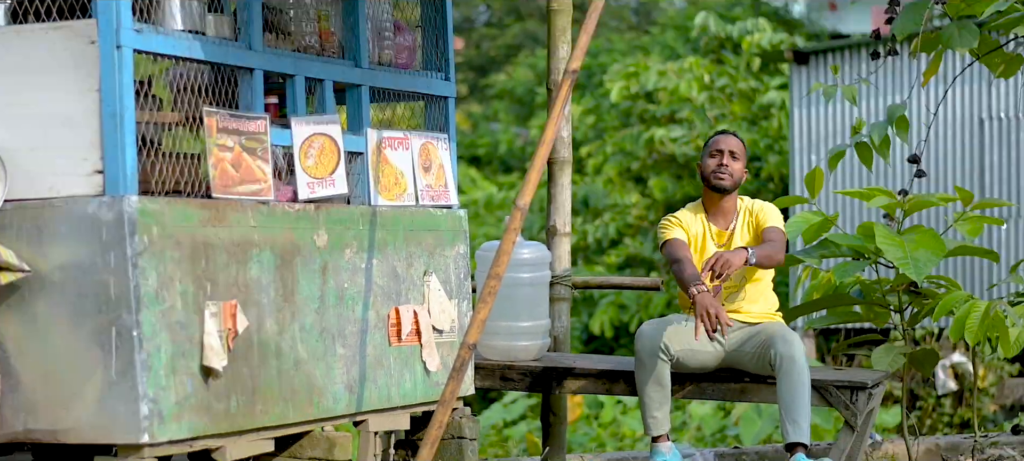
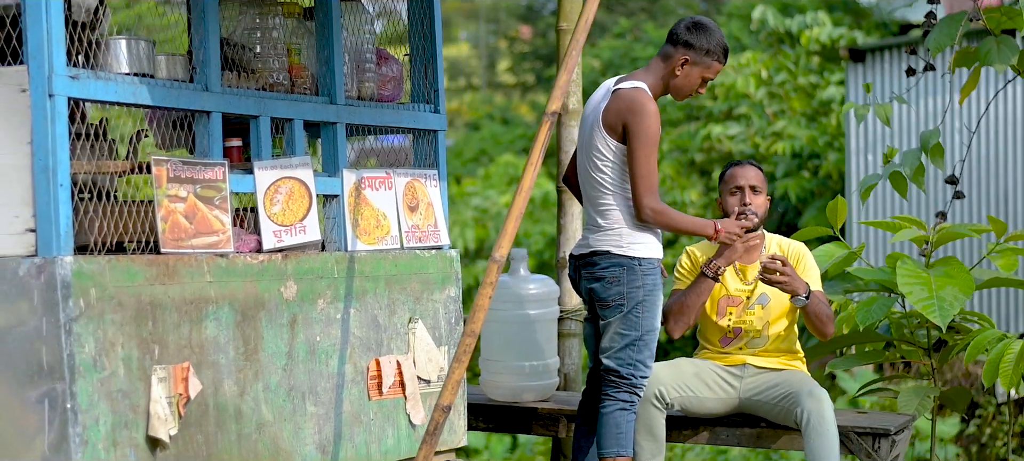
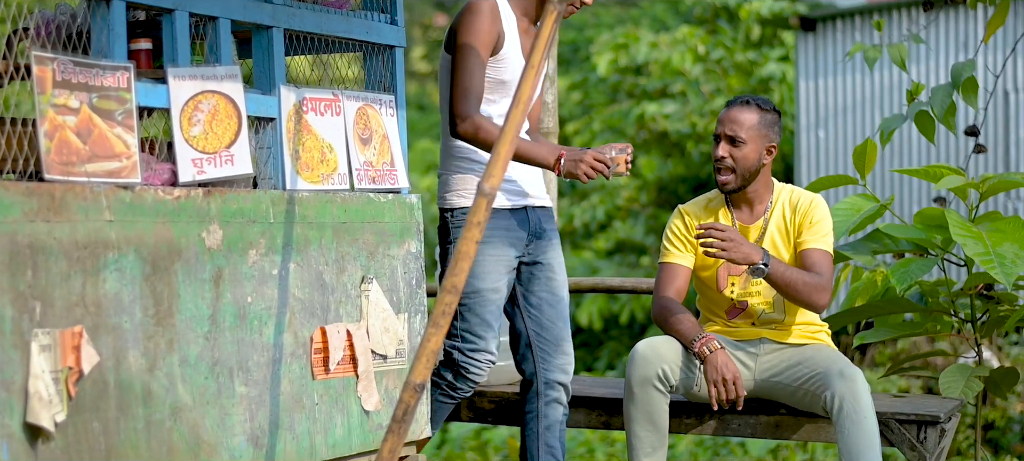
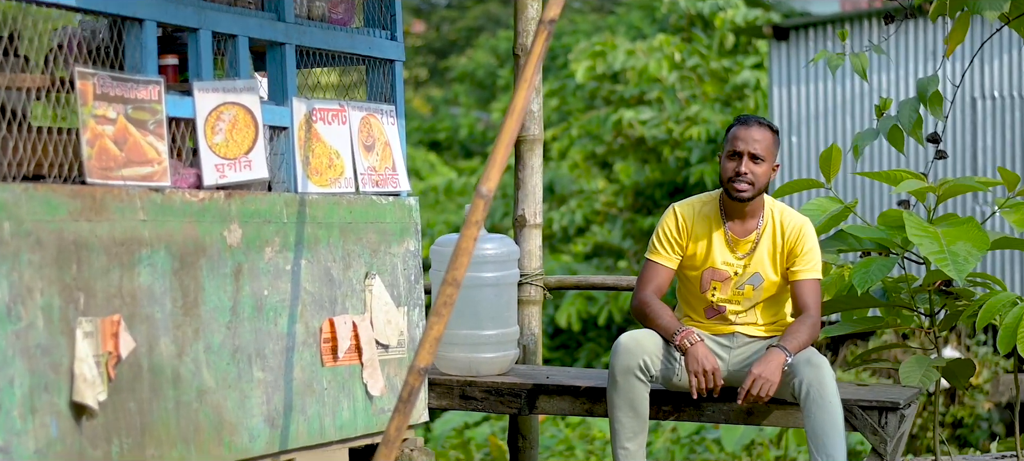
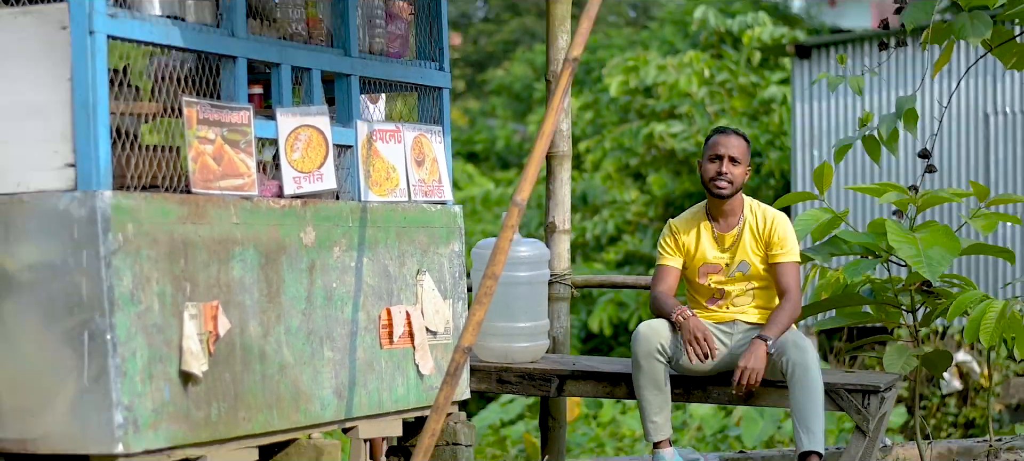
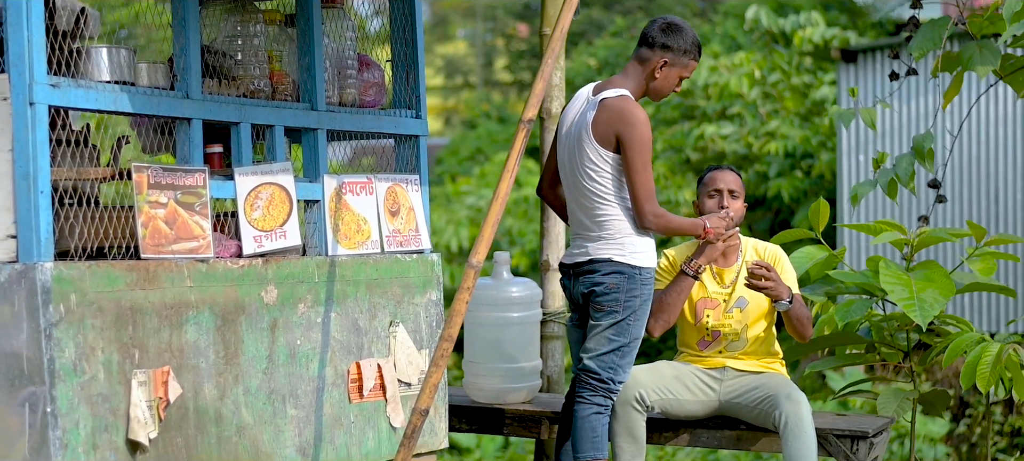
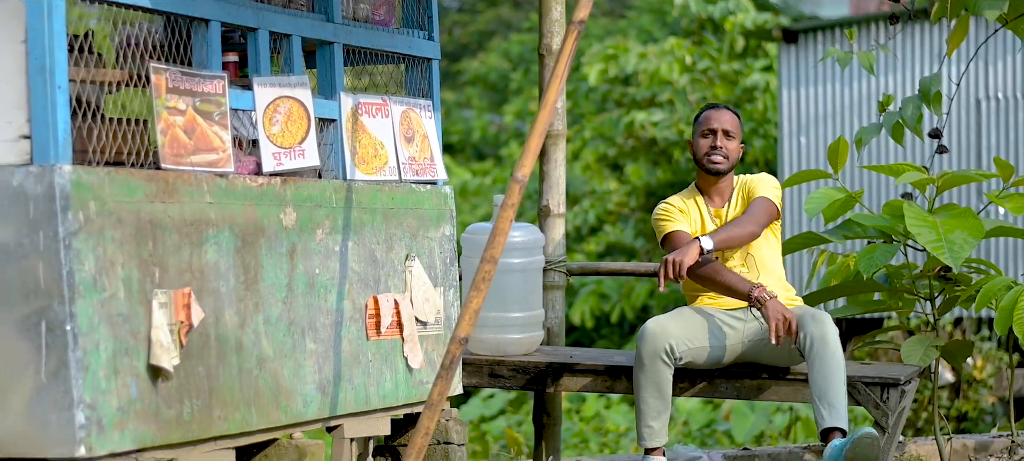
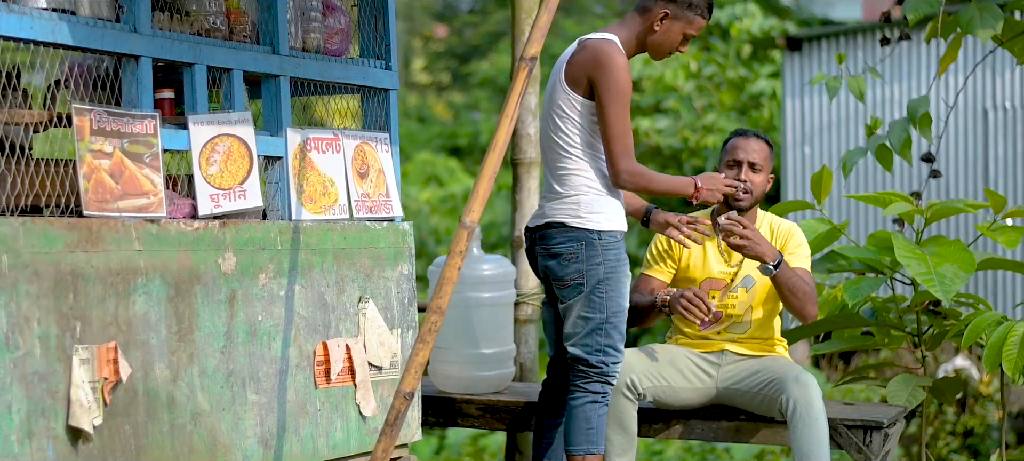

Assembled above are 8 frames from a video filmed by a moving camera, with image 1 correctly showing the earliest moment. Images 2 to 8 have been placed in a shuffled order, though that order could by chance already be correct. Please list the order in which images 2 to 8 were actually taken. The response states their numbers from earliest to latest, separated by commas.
7, 5, 4, 3, 8, 2, 6
